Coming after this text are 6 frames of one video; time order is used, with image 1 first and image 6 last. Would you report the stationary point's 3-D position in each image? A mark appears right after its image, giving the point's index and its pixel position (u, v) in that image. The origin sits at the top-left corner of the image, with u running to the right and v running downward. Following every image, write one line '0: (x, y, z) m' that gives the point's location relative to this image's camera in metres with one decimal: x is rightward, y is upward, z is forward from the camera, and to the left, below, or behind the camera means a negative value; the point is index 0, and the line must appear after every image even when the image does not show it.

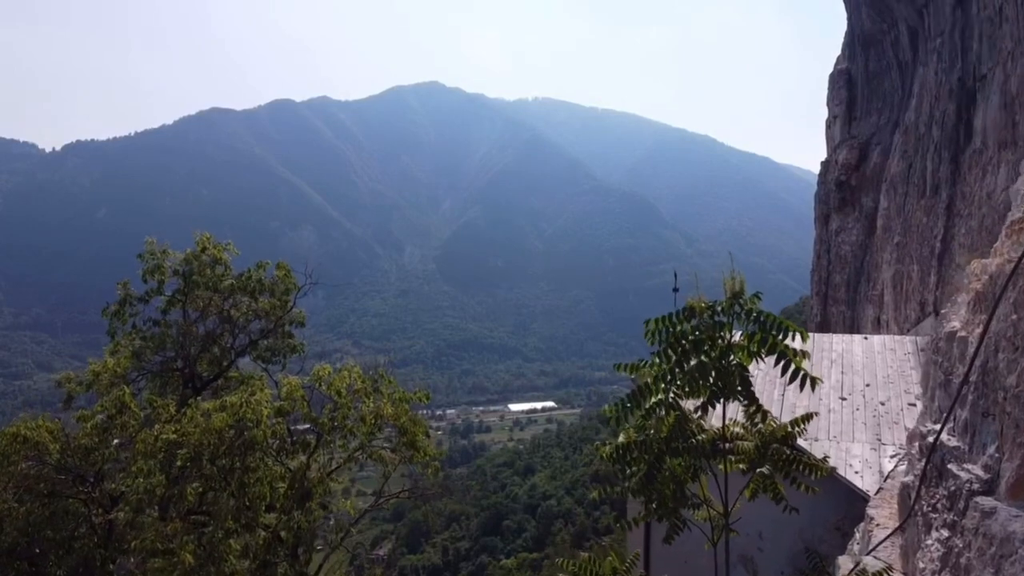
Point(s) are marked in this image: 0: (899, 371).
0: (+3.9, -0.9, +7.2) m
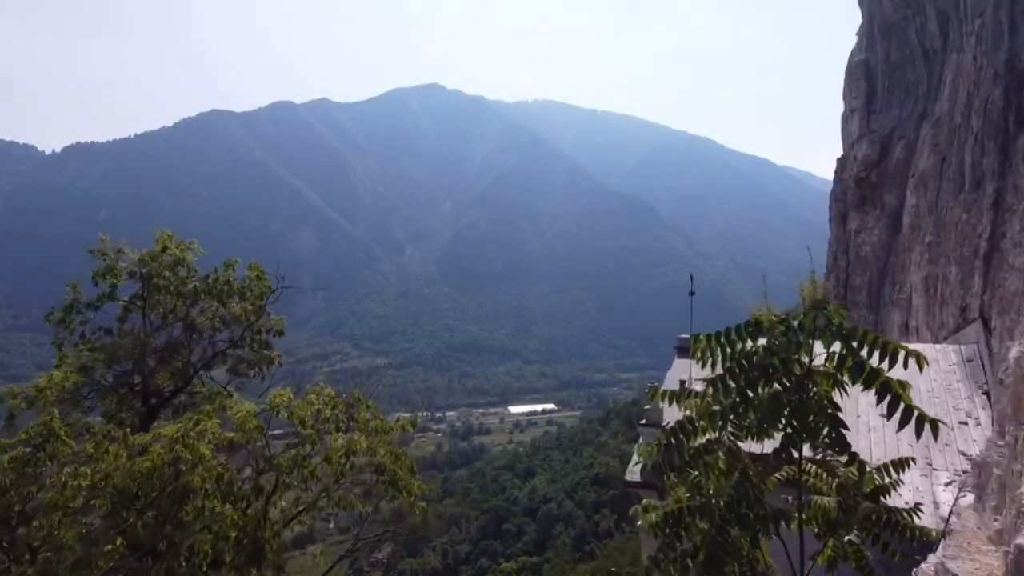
0: (+4.0, -0.9, +6.7) m
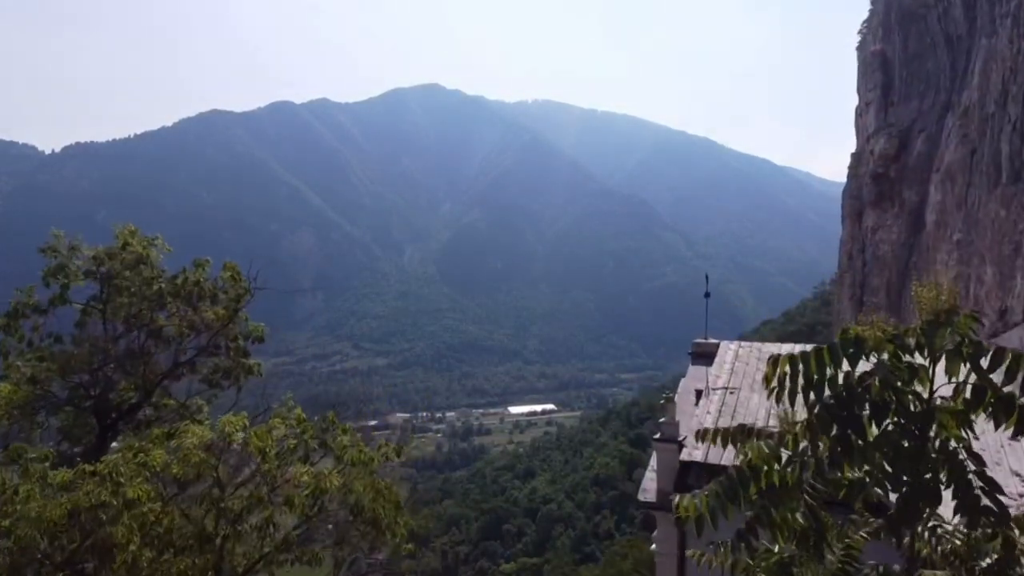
0: (+4.0, -0.9, +6.3) m
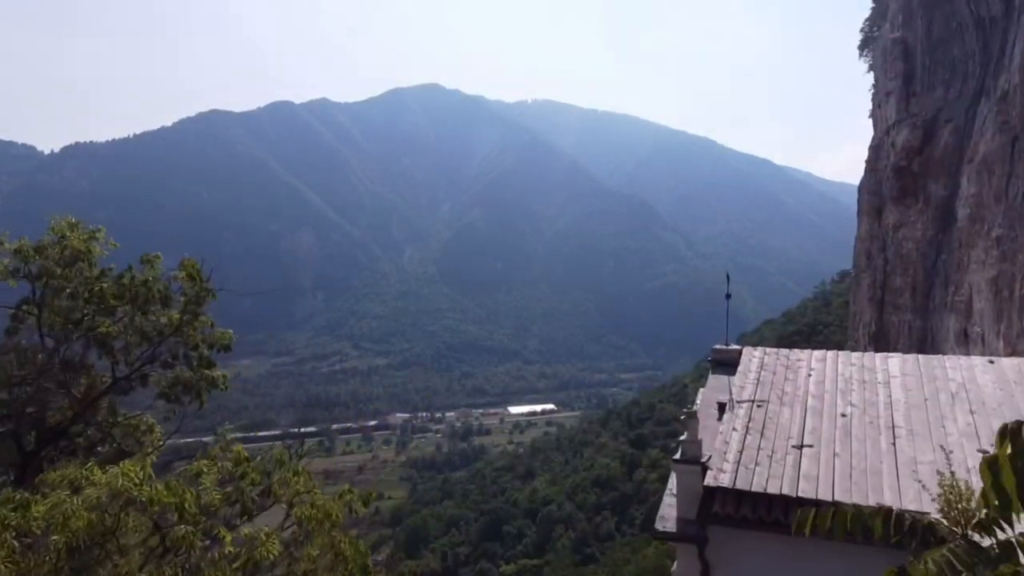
0: (+4.0, -0.9, +5.8) m
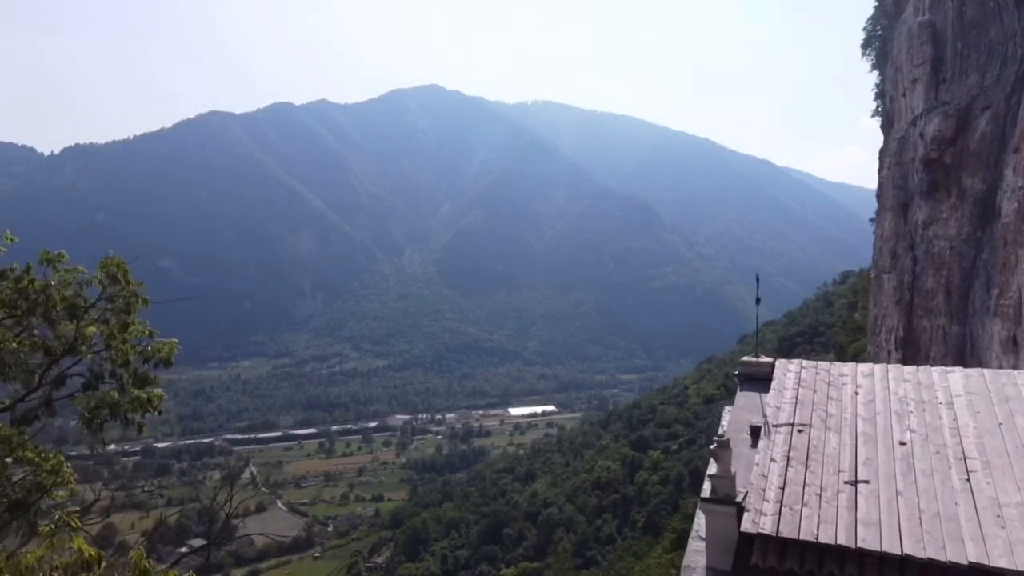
0: (+4.0, -0.9, +5.2) m
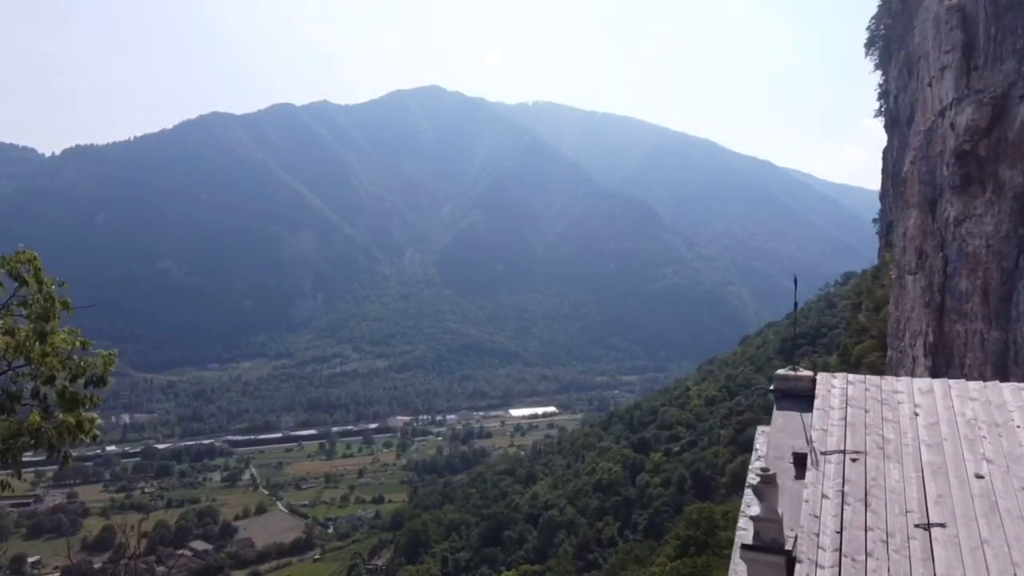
0: (+4.0, -0.9, +4.7) m
